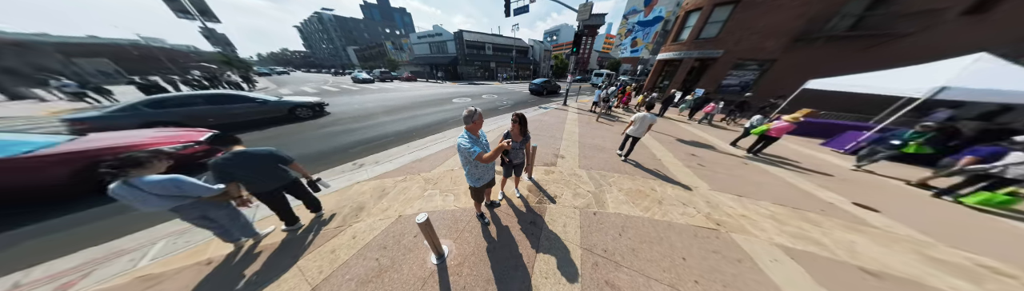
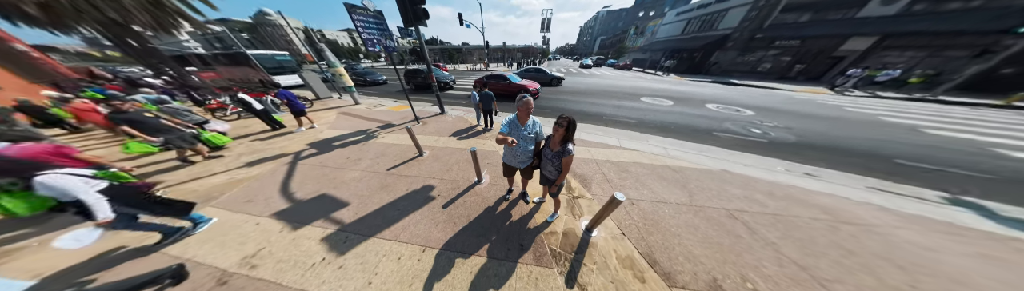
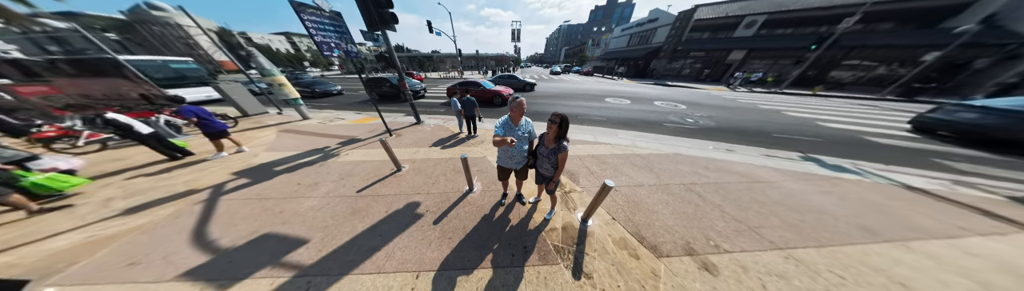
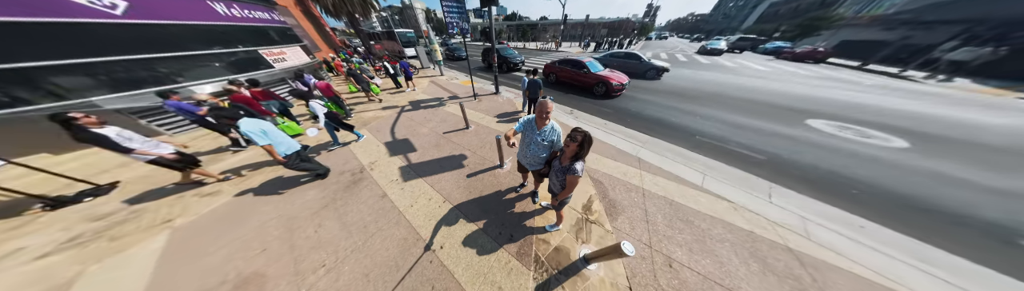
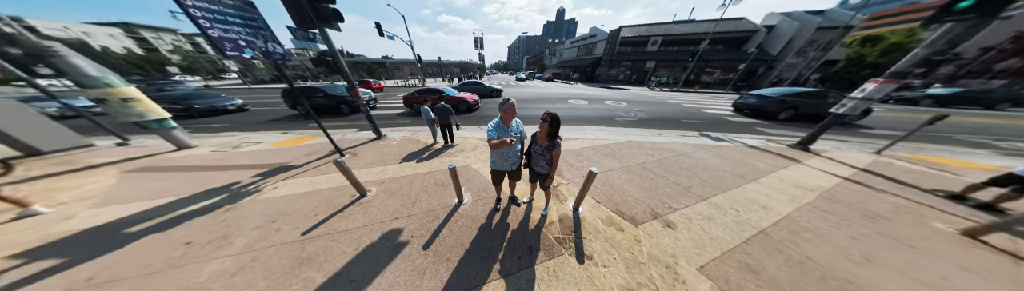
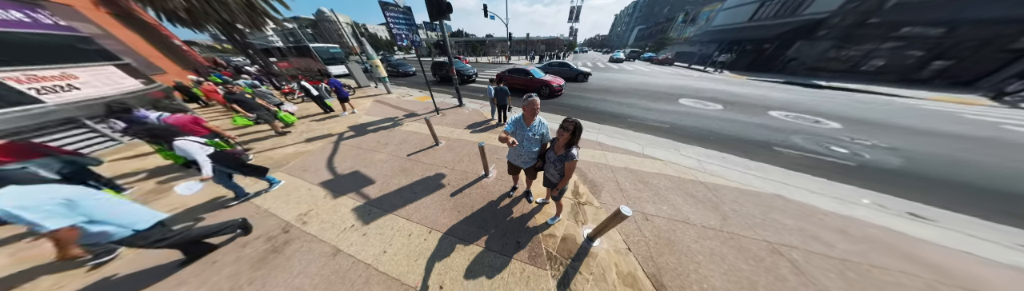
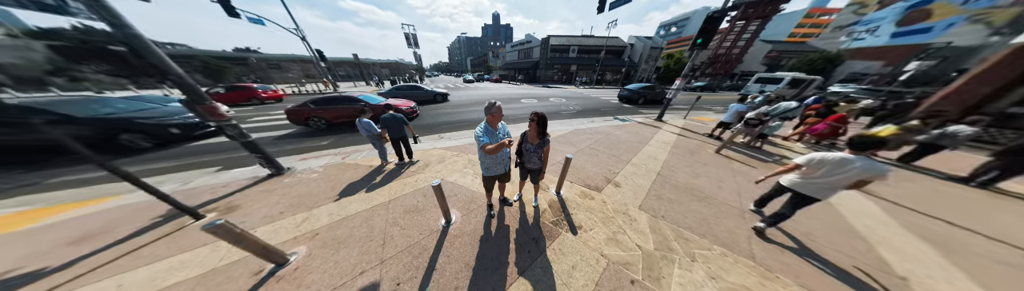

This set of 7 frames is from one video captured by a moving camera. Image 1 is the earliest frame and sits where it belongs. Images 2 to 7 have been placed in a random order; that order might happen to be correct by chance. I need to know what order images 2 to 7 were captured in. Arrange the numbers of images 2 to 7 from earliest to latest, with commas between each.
7, 5, 3, 2, 6, 4
